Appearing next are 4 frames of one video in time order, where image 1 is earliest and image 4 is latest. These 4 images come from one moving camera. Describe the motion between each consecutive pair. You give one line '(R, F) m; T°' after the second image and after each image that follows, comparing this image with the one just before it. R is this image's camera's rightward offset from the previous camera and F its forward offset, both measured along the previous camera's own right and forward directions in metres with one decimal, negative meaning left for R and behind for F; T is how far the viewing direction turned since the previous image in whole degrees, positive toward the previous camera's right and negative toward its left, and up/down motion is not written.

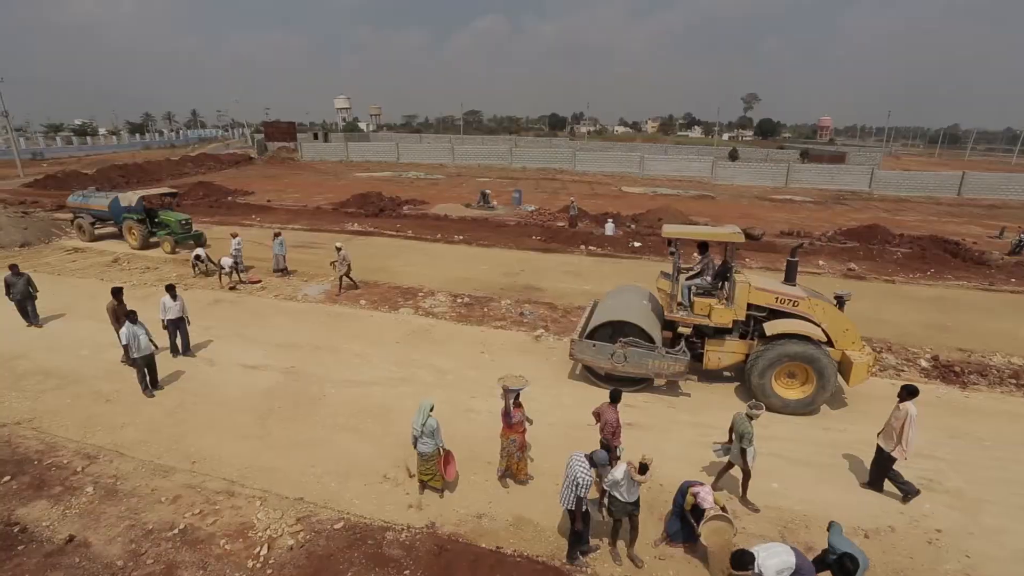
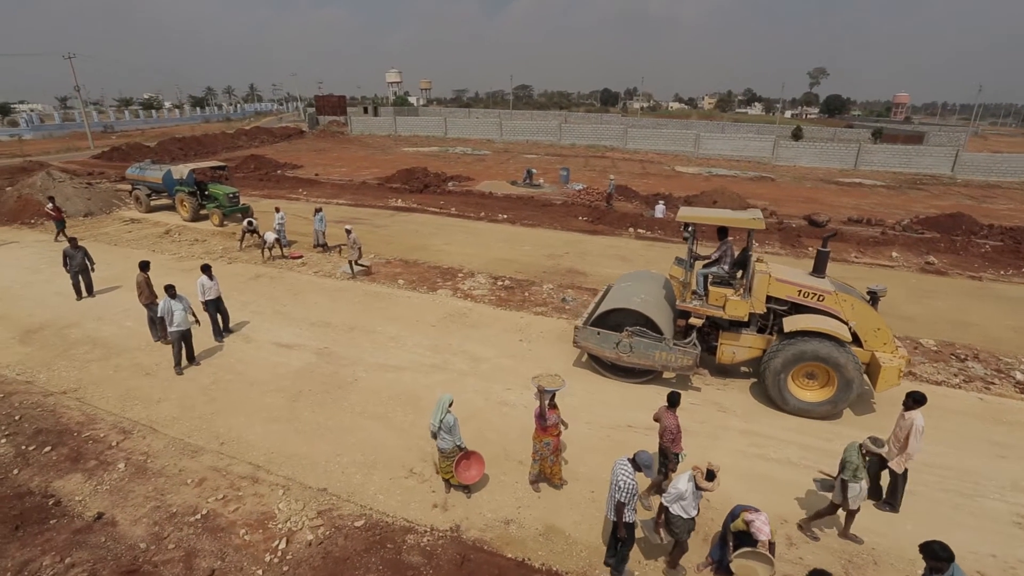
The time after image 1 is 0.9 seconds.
(+0.1, +0.5) m; -5°
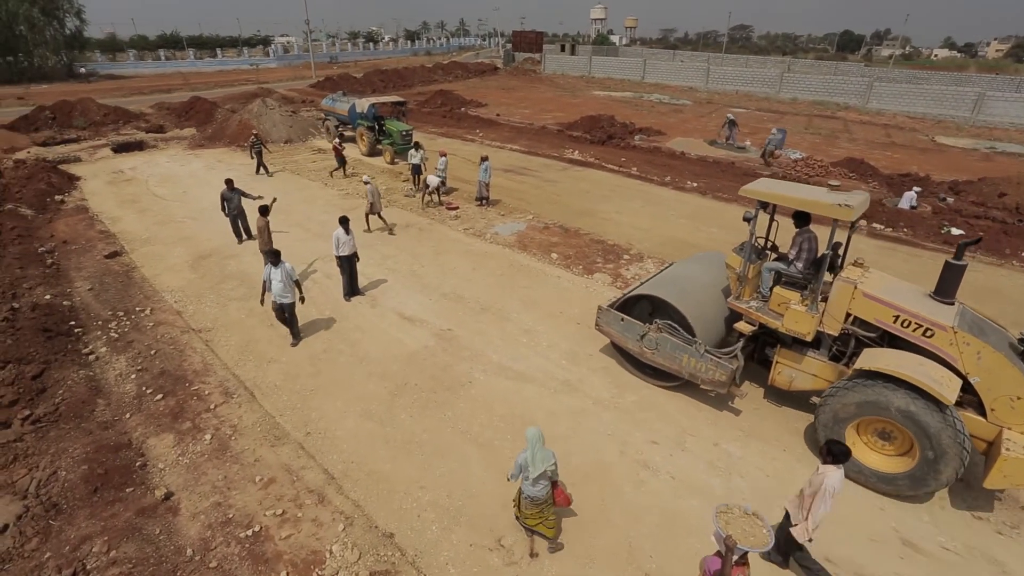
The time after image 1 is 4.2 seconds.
(-0.1, +2.0) m; -18°
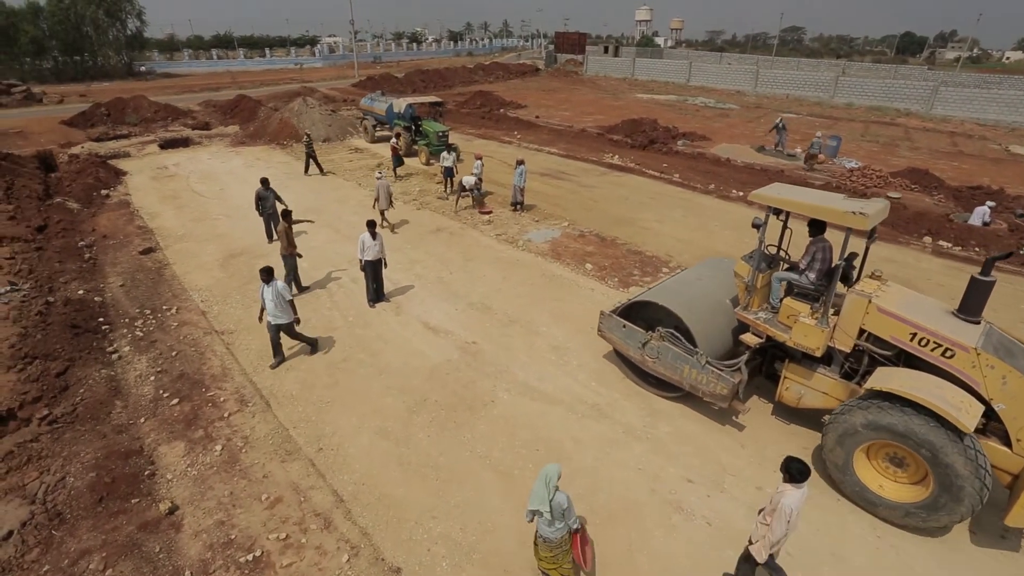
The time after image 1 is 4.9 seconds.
(+0.1, +0.4) m; -4°
